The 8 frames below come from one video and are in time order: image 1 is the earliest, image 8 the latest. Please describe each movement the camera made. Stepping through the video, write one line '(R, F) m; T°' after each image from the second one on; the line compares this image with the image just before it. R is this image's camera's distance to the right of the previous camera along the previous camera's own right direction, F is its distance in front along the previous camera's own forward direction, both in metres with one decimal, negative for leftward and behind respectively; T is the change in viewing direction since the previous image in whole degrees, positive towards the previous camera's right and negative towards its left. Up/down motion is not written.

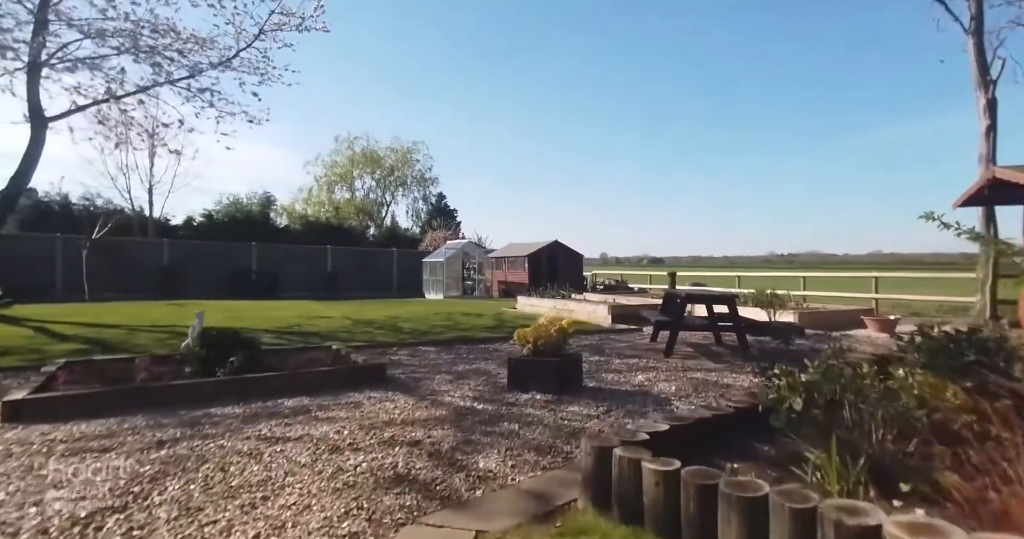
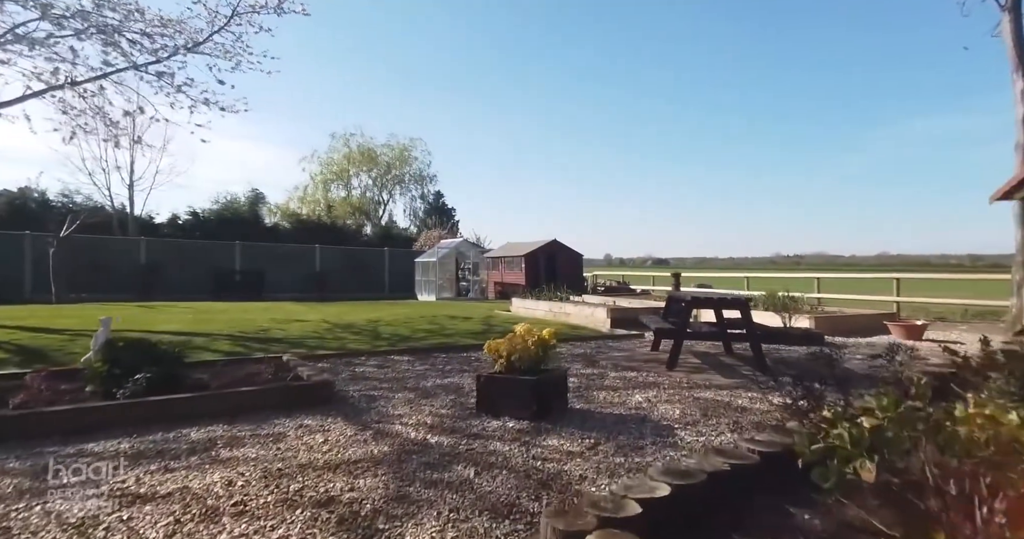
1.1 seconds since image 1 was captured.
(+0.3, +0.9) m; 0°
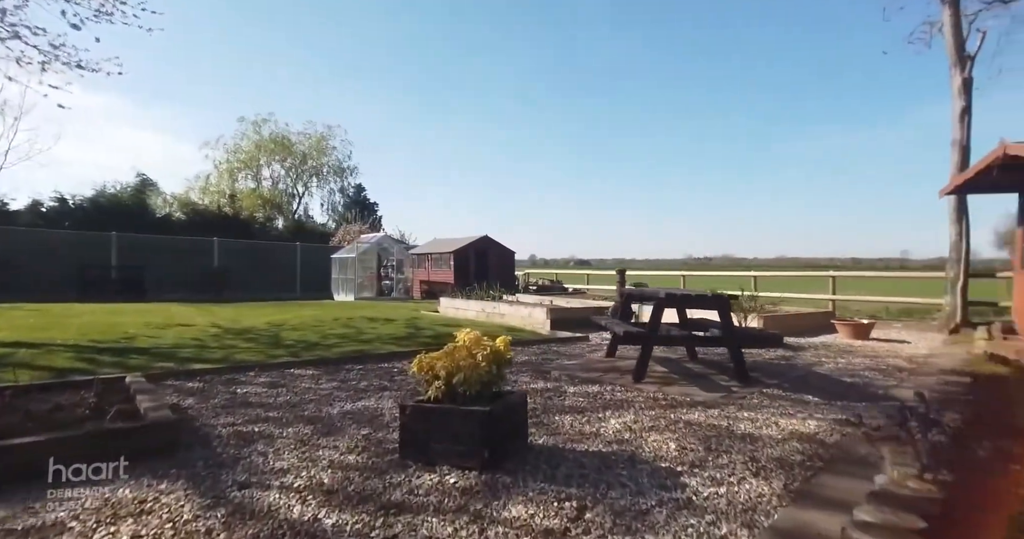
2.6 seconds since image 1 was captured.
(-0.1, +1.3) m; +8°
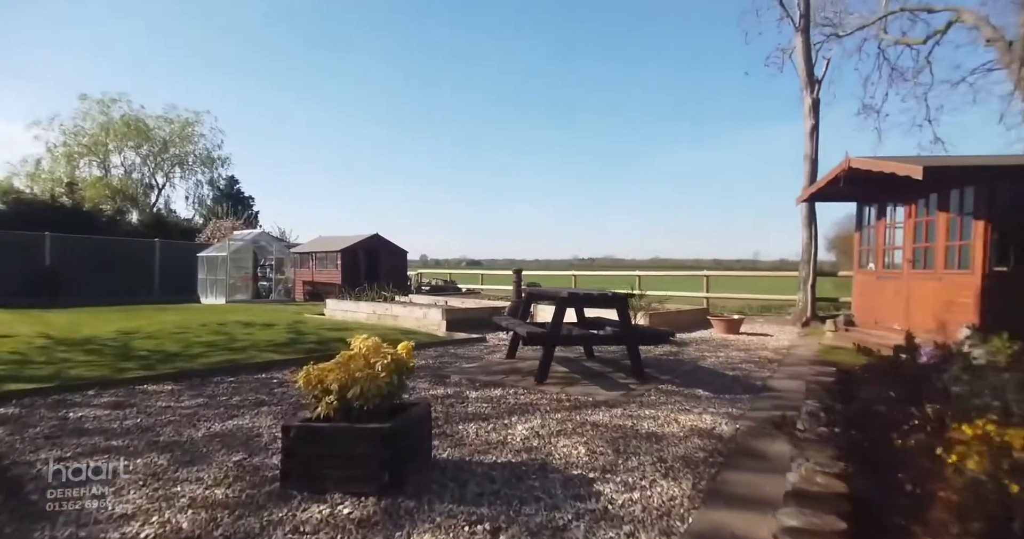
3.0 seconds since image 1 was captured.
(-0.1, +0.3) m; +11°
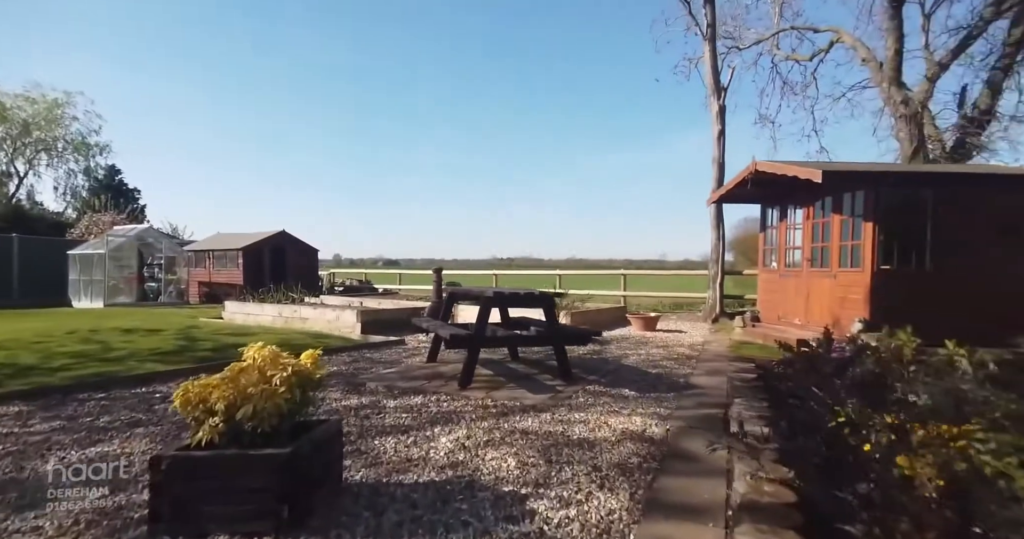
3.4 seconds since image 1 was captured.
(0.0, +0.3) m; +8°
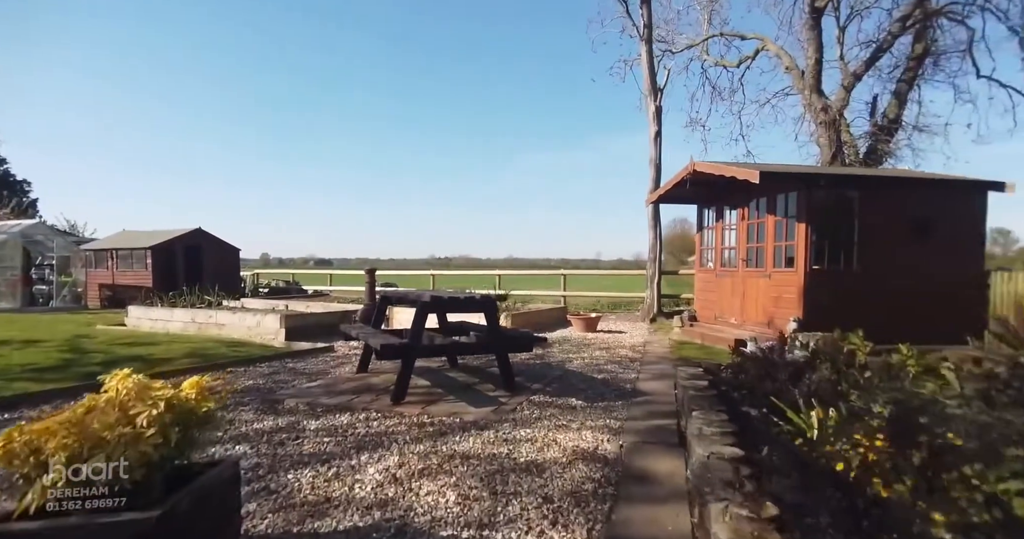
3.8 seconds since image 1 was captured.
(0.0, +0.4) m; +6°
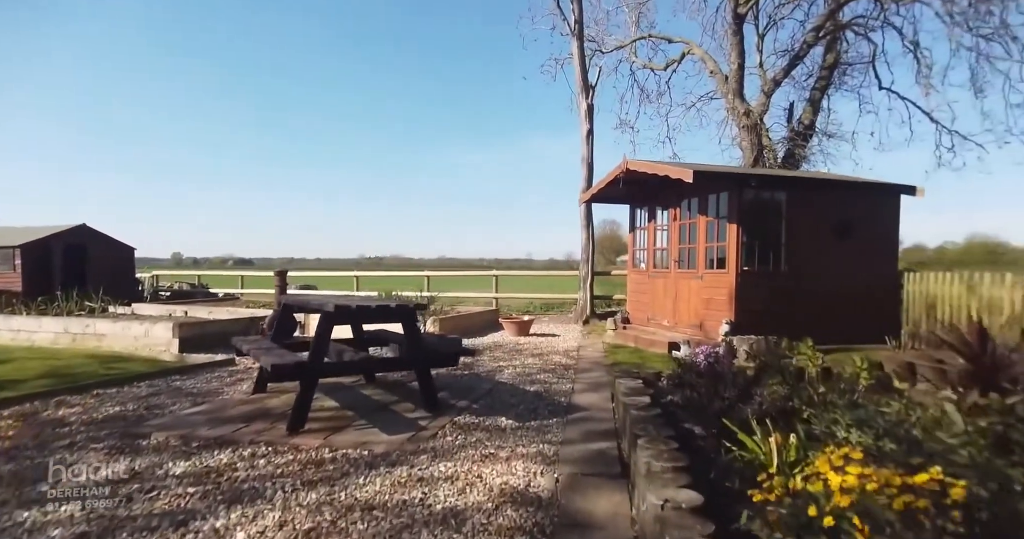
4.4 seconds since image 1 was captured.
(+0.1, +0.6) m; +7°
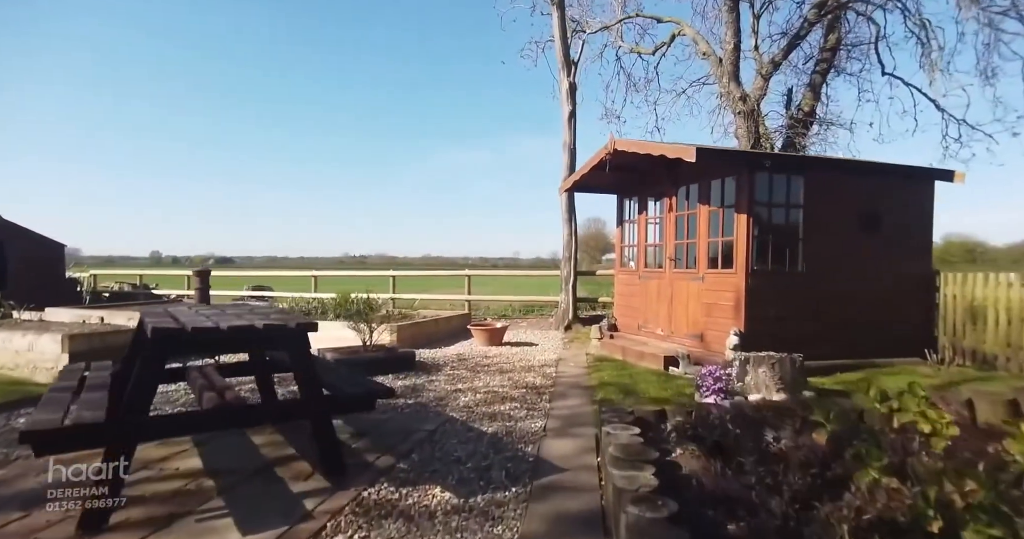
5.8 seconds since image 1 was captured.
(+0.2, +1.4) m; +1°
